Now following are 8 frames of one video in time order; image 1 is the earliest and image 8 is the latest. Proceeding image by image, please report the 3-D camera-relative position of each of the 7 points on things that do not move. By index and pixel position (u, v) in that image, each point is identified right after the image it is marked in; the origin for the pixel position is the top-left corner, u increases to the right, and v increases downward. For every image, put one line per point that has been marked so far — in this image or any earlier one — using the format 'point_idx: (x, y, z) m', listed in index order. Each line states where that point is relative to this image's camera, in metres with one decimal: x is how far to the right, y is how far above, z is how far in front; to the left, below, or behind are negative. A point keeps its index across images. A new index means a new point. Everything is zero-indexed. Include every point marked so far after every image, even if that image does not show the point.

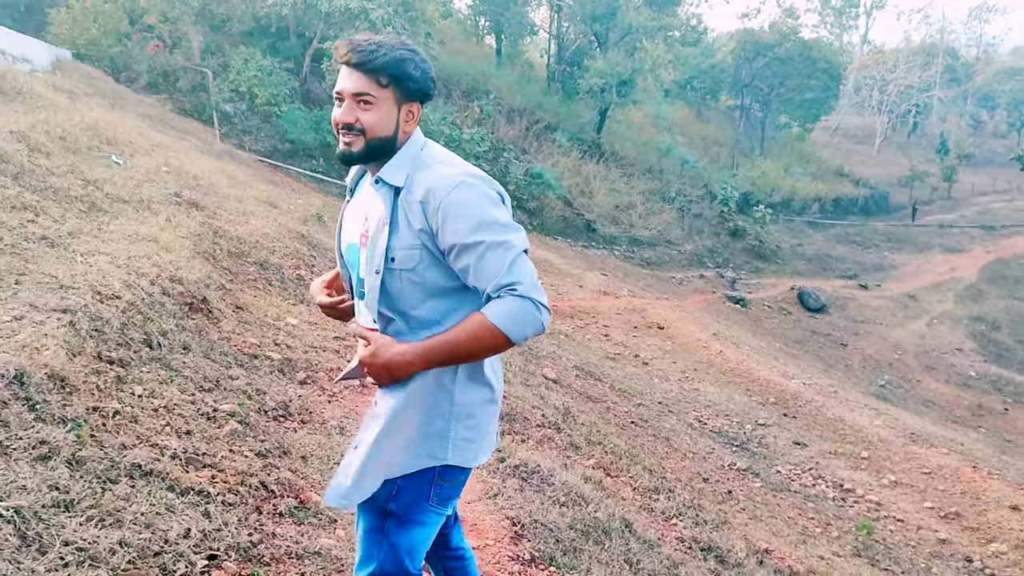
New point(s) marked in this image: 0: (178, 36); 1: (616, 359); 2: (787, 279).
0: (-7.9, +5.9, +16.4) m
1: (+1.5, -1.0, +10.0) m
2: (+7.2, +0.4, +19.1) m
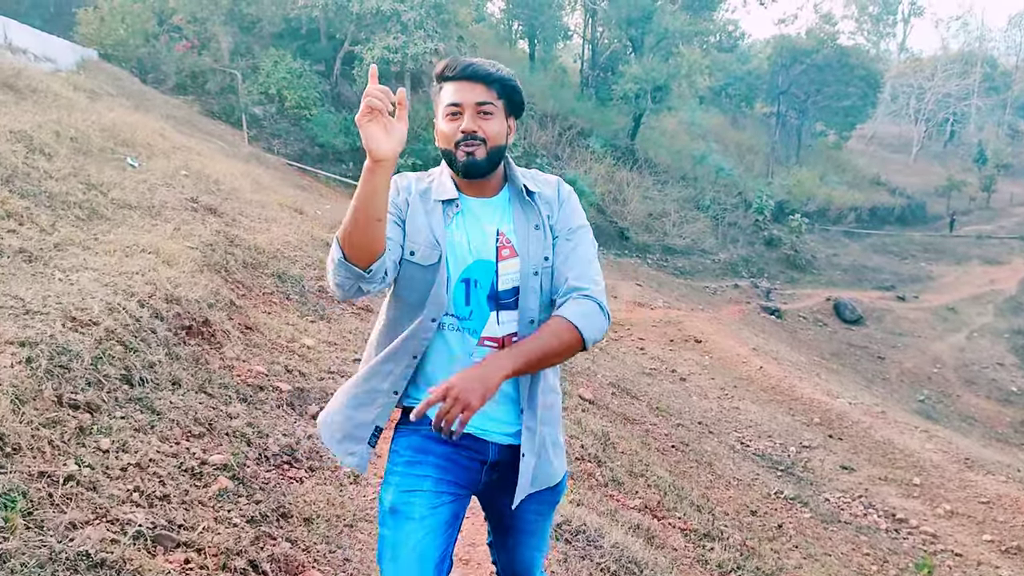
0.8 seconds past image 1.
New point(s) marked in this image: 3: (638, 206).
0: (-7.2, +5.9, +16.4) m
1: (+1.9, -1.2, +9.5) m
2: (+7.9, 0.0, +18.4) m
3: (+3.2, +2.2, +18.3) m
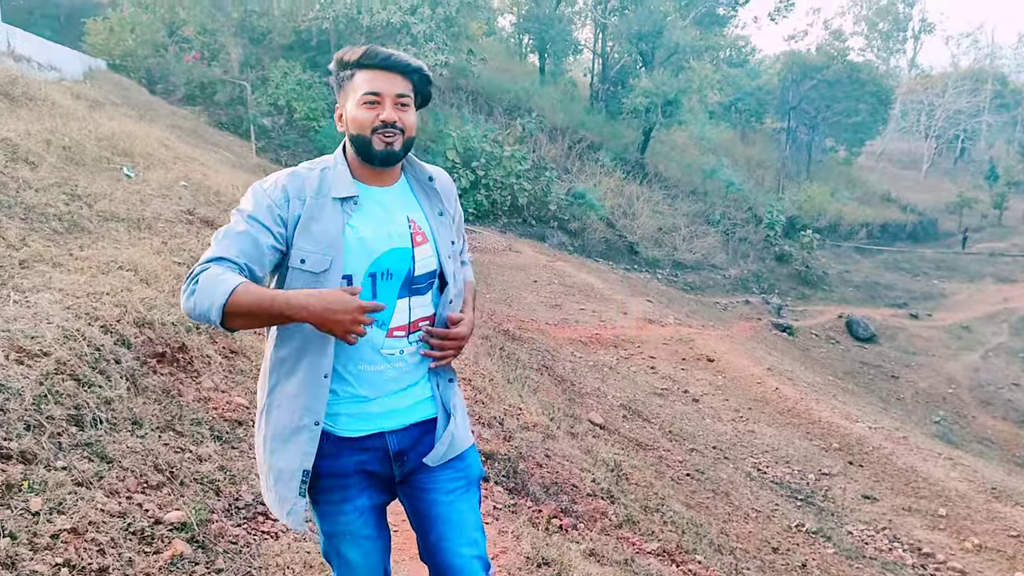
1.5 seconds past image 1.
0: (-6.9, +5.6, +16.3) m
1: (+2.0, -1.4, +9.2) m
2: (+8.2, -0.4, +18.0) m
3: (+3.4, +1.8, +18.1) m
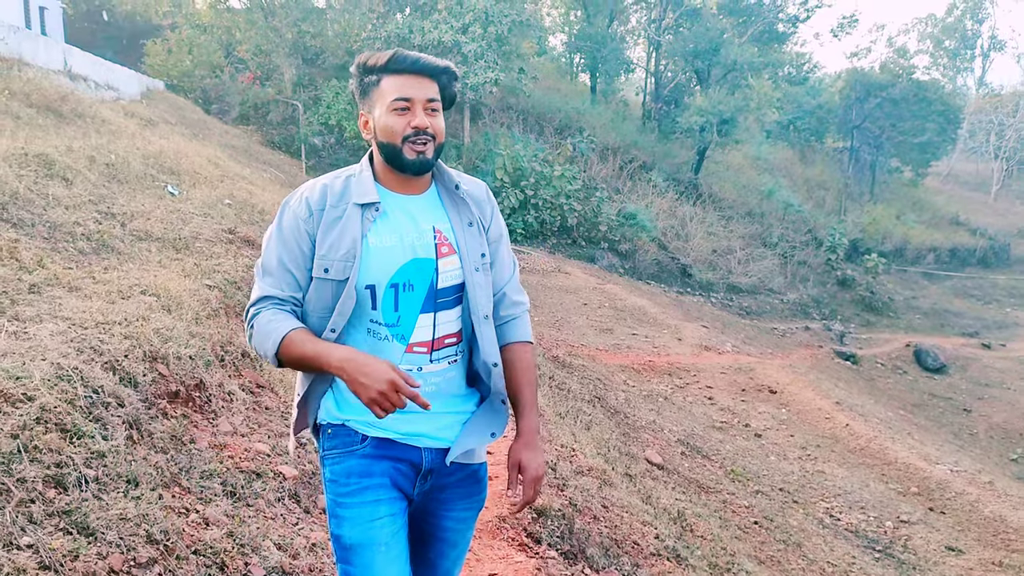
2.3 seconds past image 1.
0: (-5.6, +5.2, +16.6) m
1: (+2.6, -1.7, +8.7) m
2: (+9.4, -1.1, +17.1) m
3: (+4.7, +1.1, +17.5) m
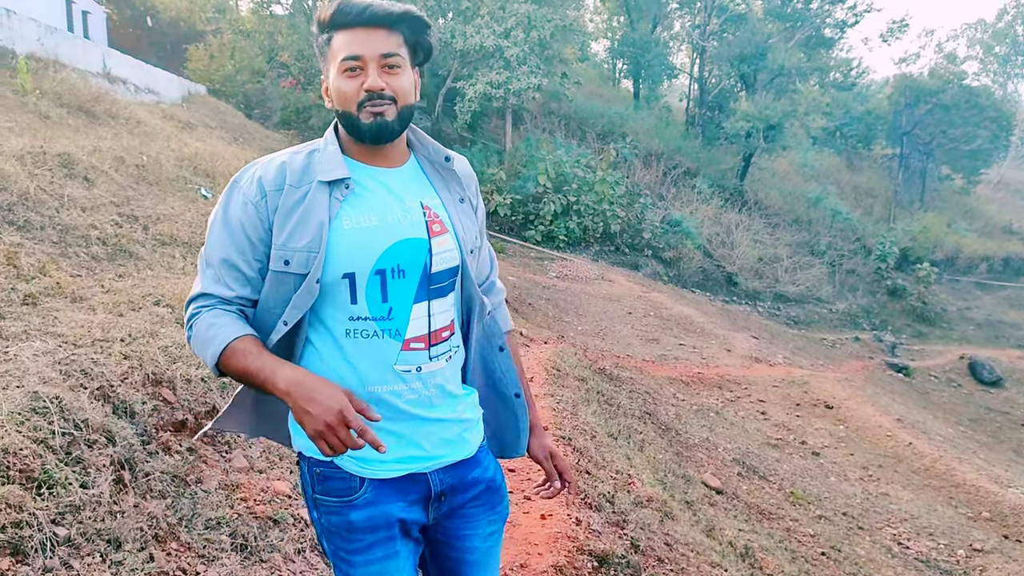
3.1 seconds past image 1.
0: (-4.7, +5.0, +16.5) m
1: (+3.1, -1.9, +8.2) m
2: (+10.3, -1.3, +16.2) m
3: (+5.7, +0.9, +16.9) m
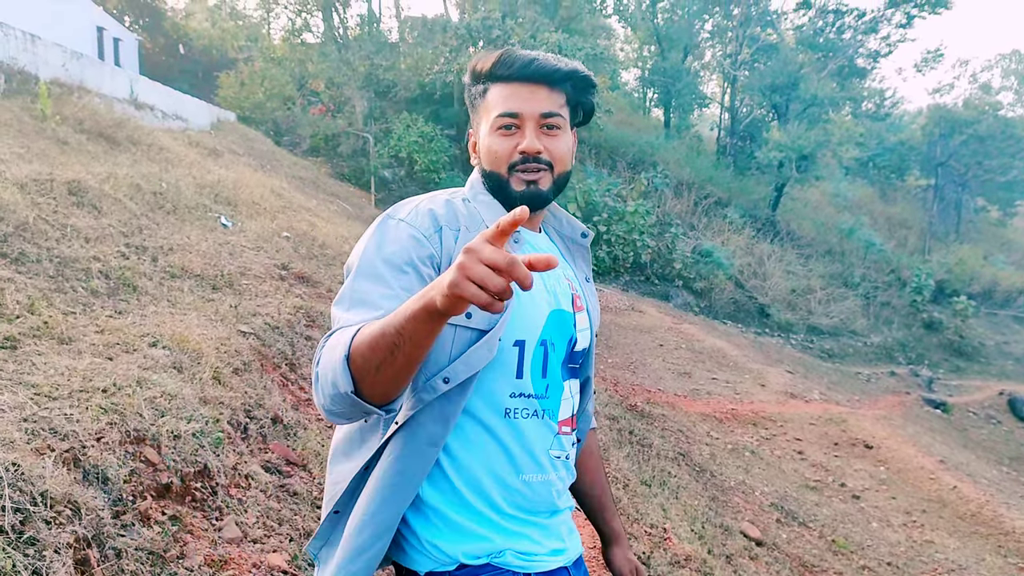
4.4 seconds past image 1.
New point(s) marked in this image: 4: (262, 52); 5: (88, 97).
0: (-4.0, +4.4, +16.7) m
1: (+3.4, -2.3, +7.7) m
2: (+10.9, -2.1, +15.5) m
3: (+6.3, +0.2, +16.5) m
4: (-6.7, +6.3, +18.8) m
5: (-5.4, +2.4, +9.0) m
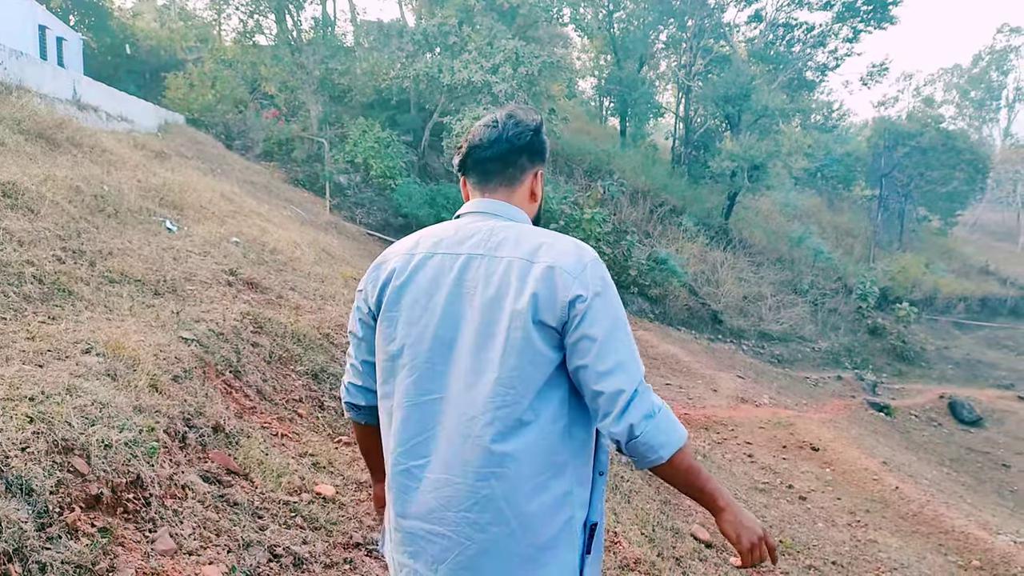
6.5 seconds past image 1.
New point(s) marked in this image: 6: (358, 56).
0: (-5.0, +4.2, +16.4) m
1: (+2.9, -2.3, +7.9) m
2: (+9.9, -2.3, +16.1) m
3: (+5.3, 0.0, +16.8) m
4: (-7.8, +6.1, +18.4) m
5: (-5.9, +2.4, +8.7) m
6: (-3.6, +5.4, +16.3) m
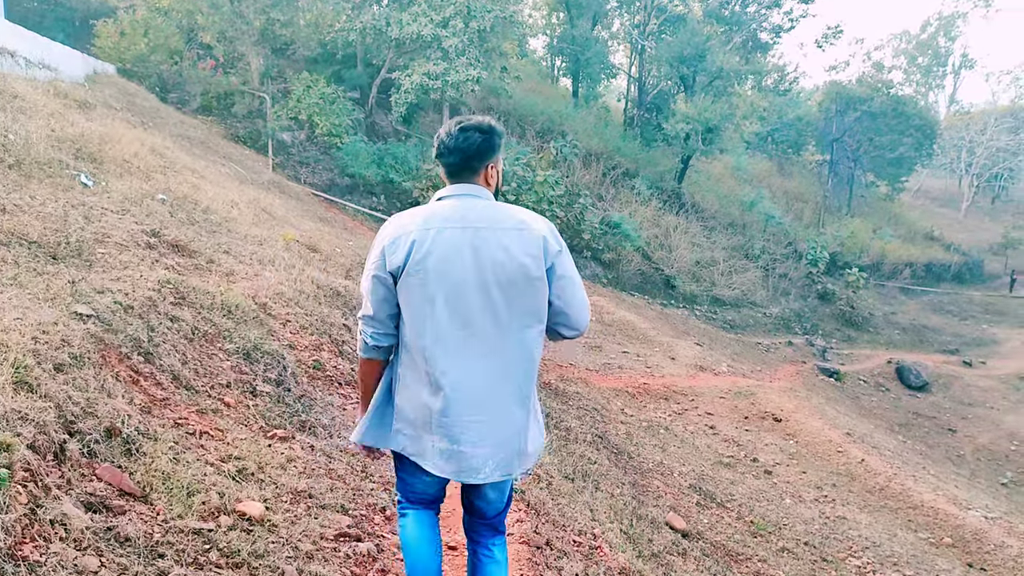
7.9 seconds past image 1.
0: (-5.9, +5.0, +15.4) m
1: (+2.4, -2.0, +7.8) m
2: (+9.0, -1.5, +16.4) m
3: (+4.3, +0.8, +16.6) m
4: (-8.8, +7.0, +17.1) m
5: (-6.4, +2.8, +7.8) m
6: (-4.5, +6.2, +15.4) m
